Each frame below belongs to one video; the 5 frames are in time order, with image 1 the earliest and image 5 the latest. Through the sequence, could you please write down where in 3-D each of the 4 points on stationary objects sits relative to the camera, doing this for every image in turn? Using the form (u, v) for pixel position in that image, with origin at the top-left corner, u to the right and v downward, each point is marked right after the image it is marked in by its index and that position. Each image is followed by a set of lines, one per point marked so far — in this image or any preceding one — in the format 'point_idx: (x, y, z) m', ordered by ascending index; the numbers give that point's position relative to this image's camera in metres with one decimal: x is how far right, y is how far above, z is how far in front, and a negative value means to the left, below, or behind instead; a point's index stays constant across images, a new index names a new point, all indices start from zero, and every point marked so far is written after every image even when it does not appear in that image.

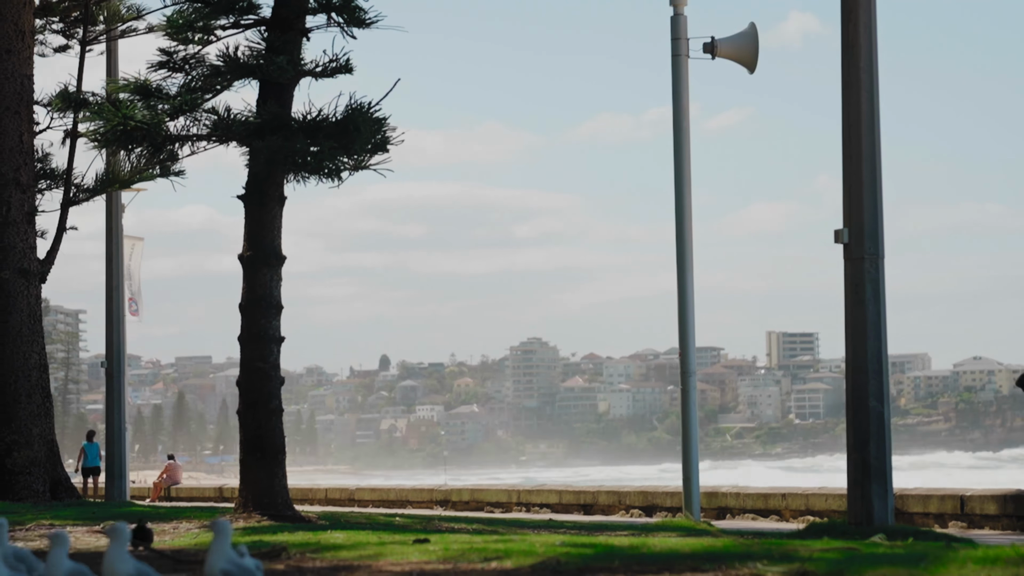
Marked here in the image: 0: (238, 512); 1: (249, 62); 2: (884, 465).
0: (-2.7, -2.2, +13.2) m
1: (-2.4, +2.1, +12.4) m
2: (+3.2, -1.5, +11.7) m
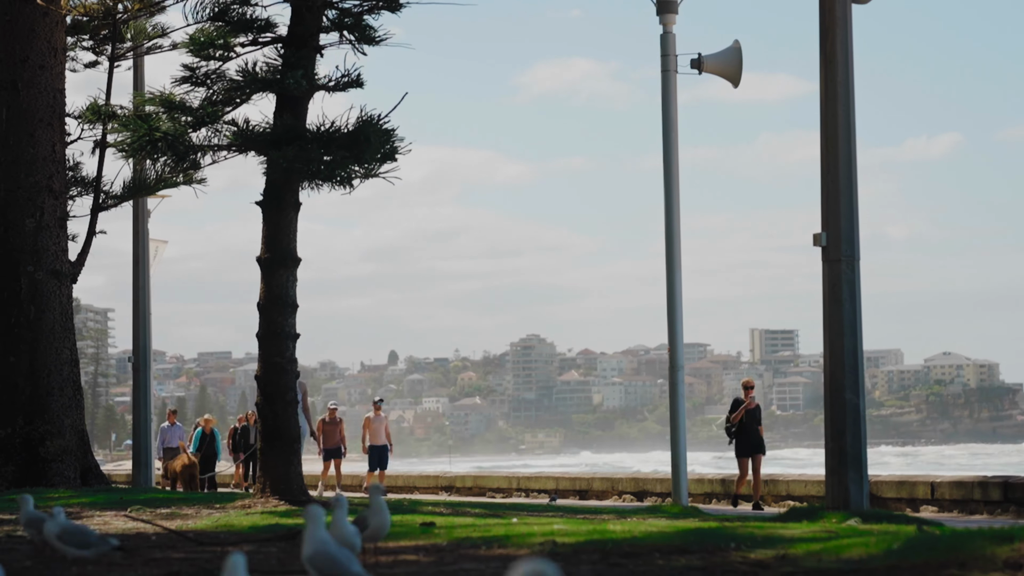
0: (-2.7, -2.2, +14.0) m
1: (-2.4, +2.1, +13.2) m
2: (+3.2, -1.5, +12.5) m
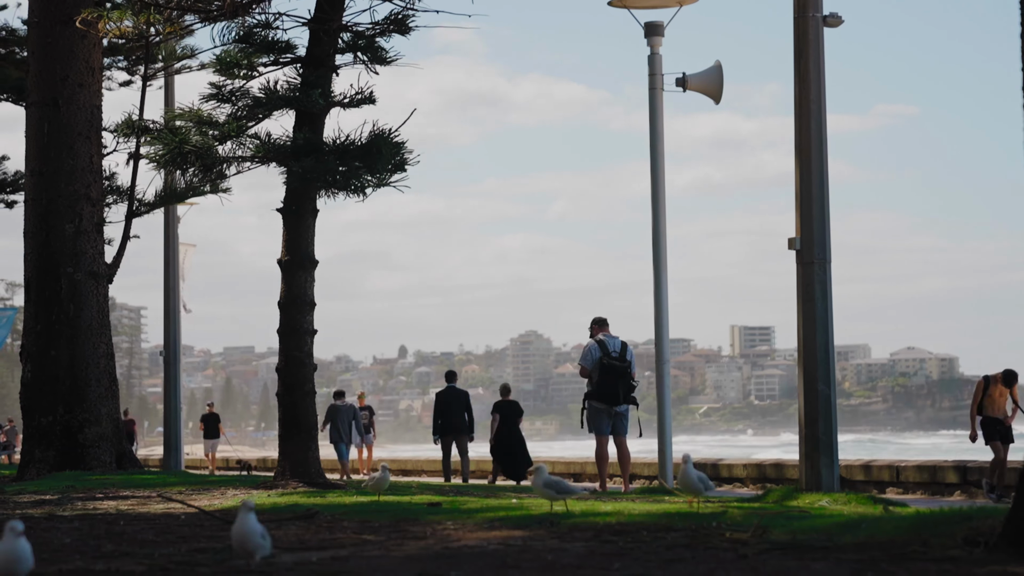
0: (-2.7, -2.2, +15.1) m
1: (-2.4, +2.1, +14.3) m
2: (+3.2, -1.5, +13.5) m
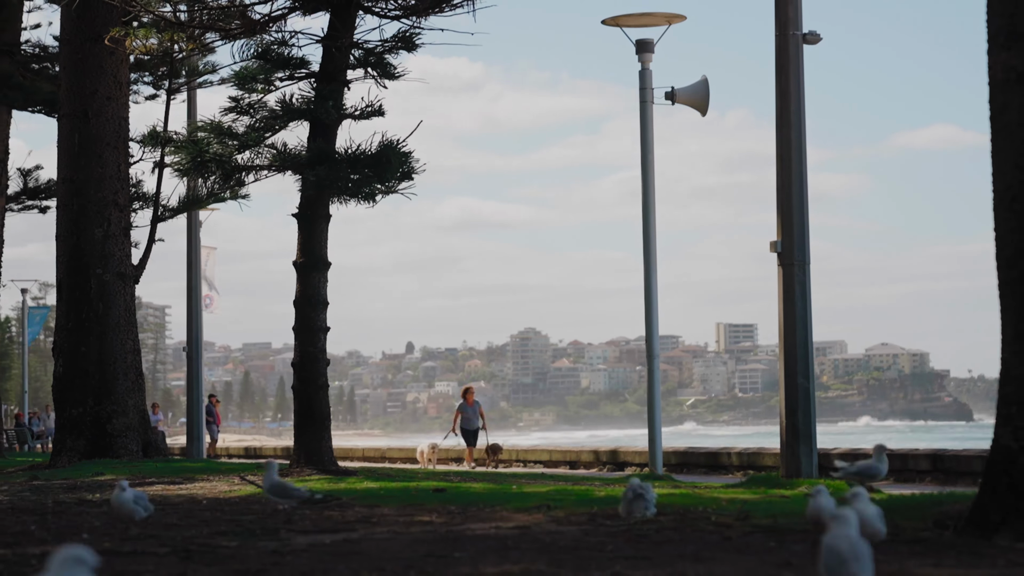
0: (-2.6, -2.2, +16.1) m
1: (-2.4, +2.1, +15.3) m
2: (+3.2, -1.5, +14.5) m
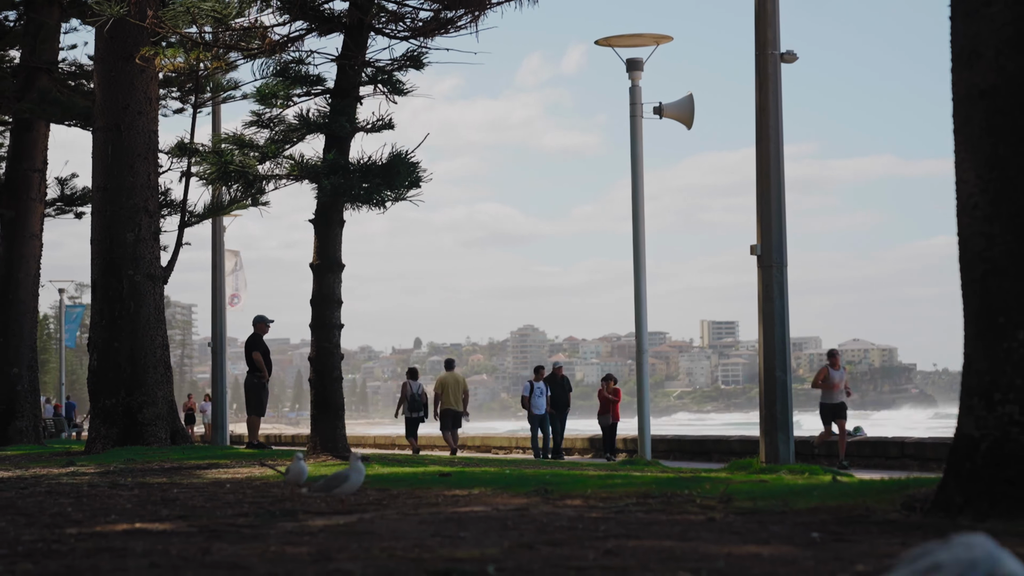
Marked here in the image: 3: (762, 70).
0: (-2.6, -2.2, +17.3) m
1: (-2.4, +2.1, +16.4) m
2: (+3.2, -1.5, +15.6) m
3: (+3.0, +2.6, +15.7) m
